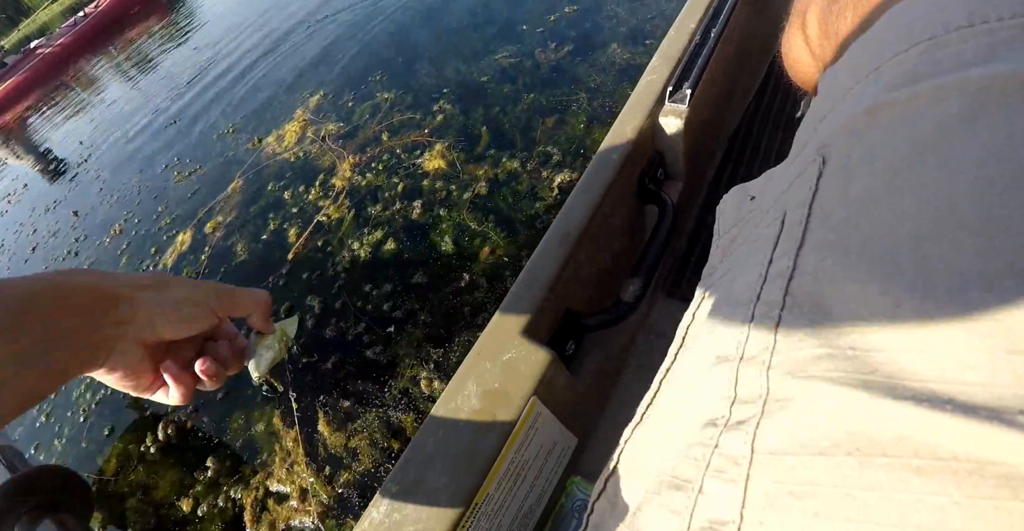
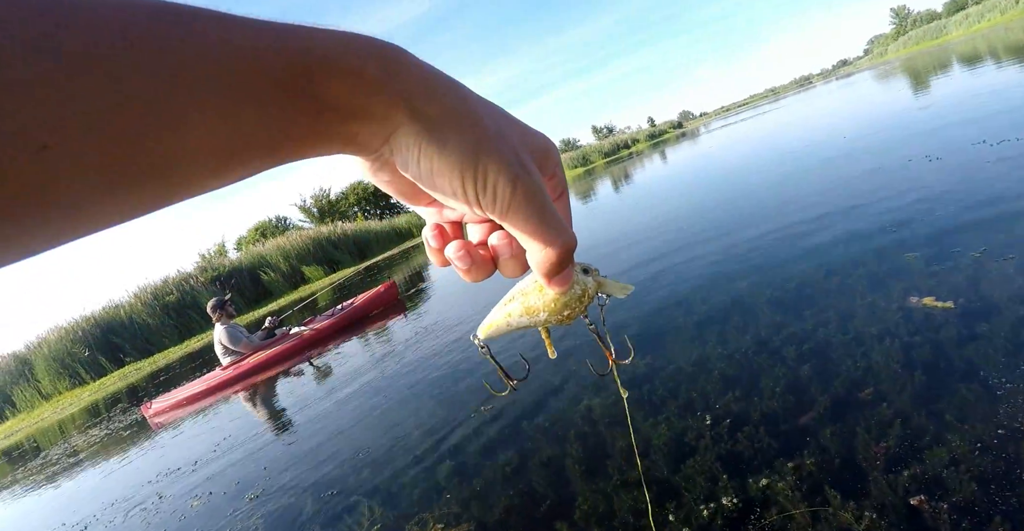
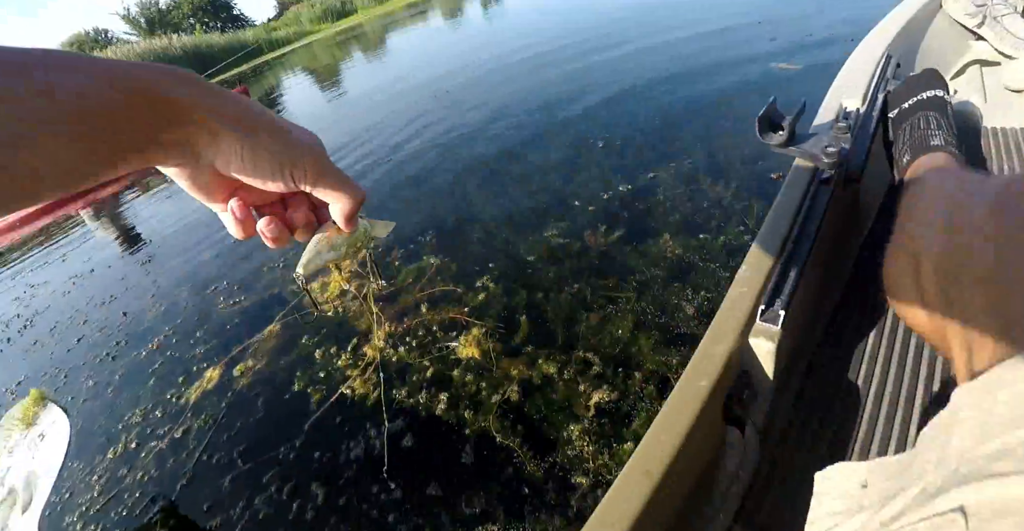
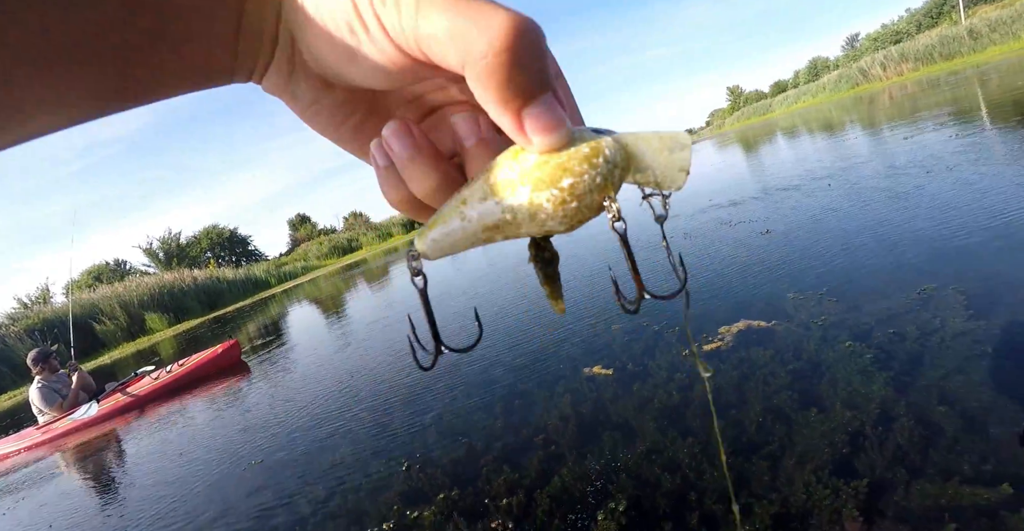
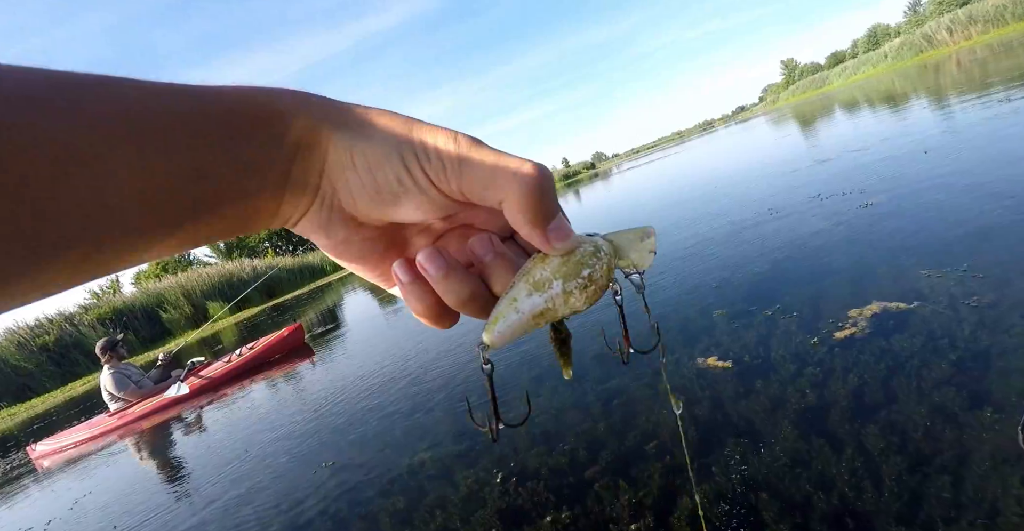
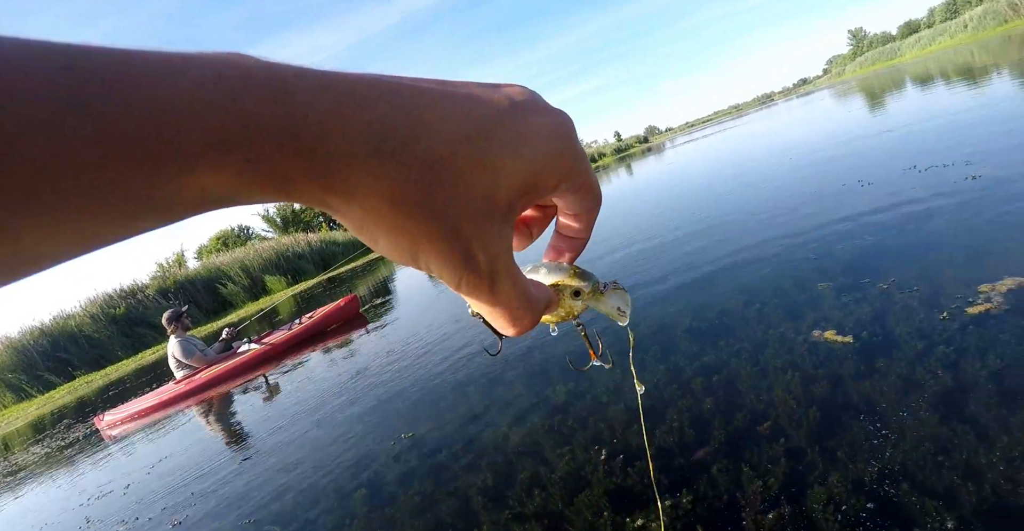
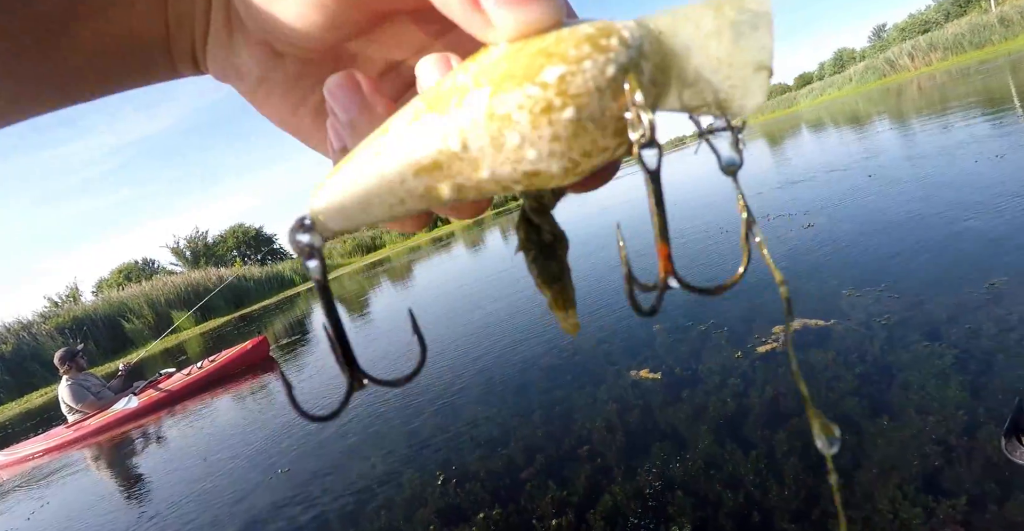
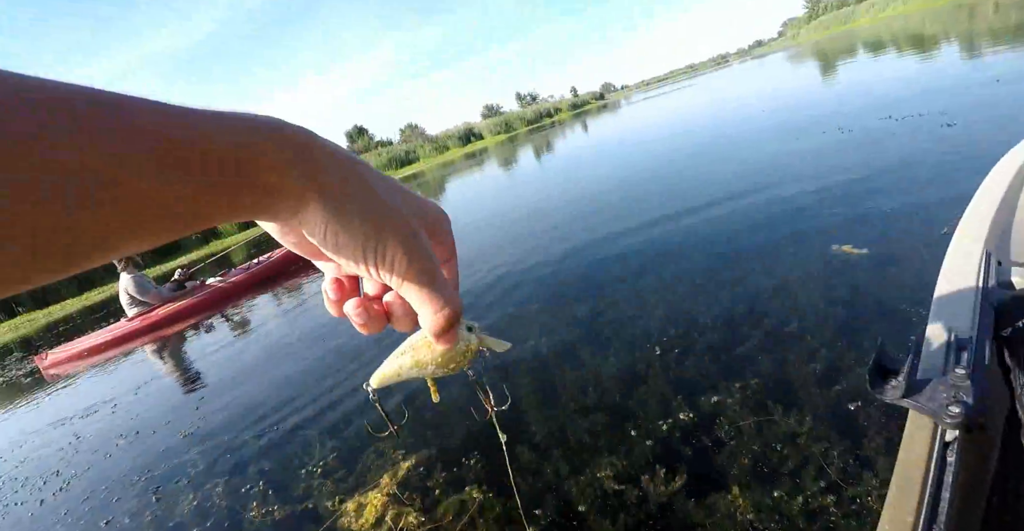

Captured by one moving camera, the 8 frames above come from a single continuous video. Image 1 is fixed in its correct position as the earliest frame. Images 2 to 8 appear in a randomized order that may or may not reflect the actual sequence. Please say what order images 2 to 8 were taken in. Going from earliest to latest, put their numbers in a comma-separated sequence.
3, 8, 2, 6, 5, 7, 4
